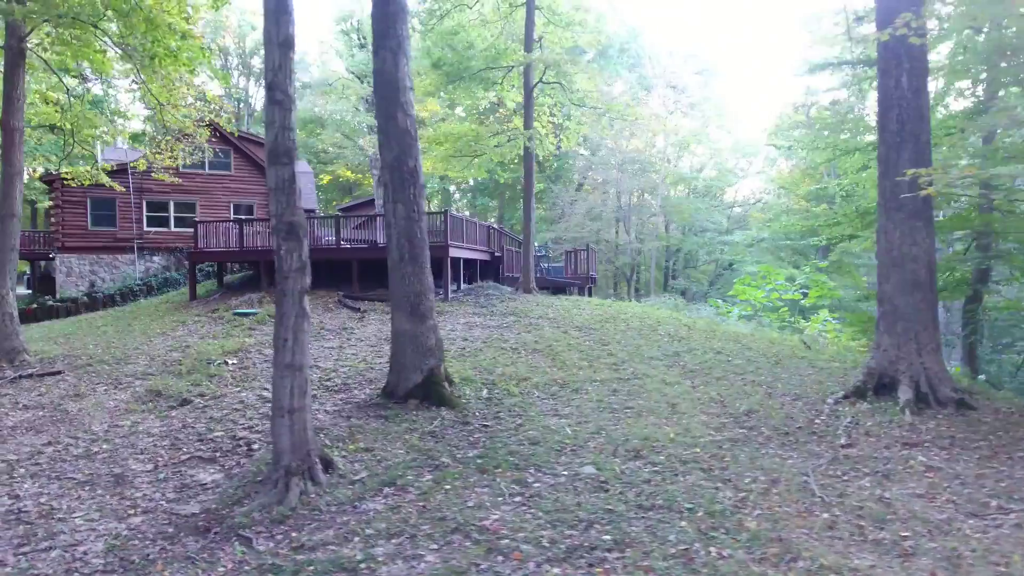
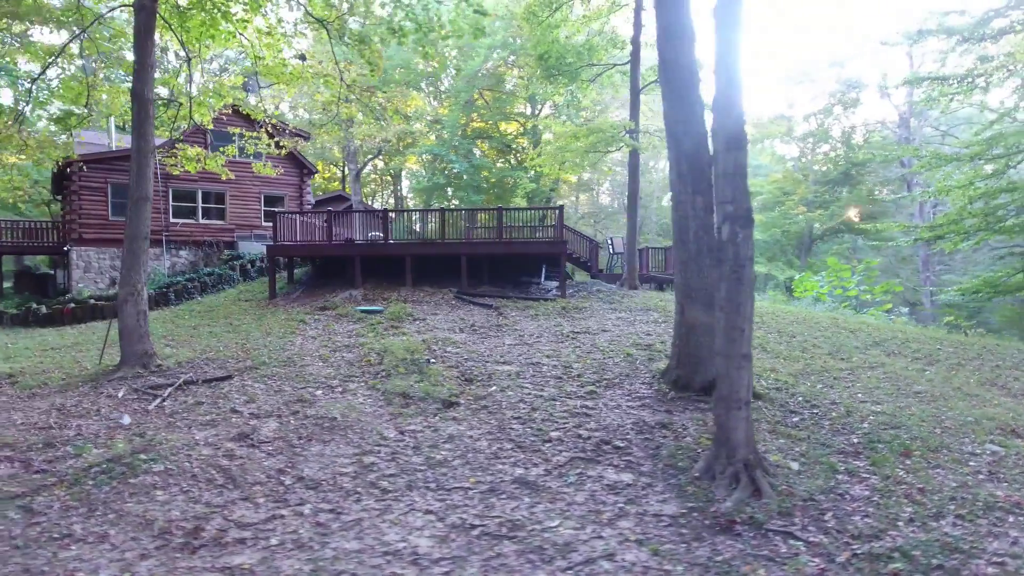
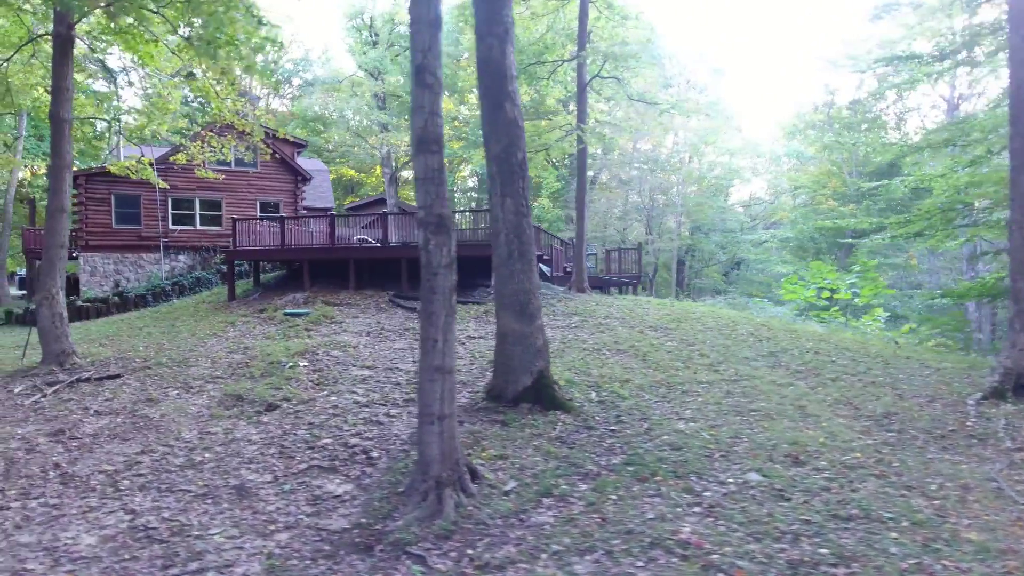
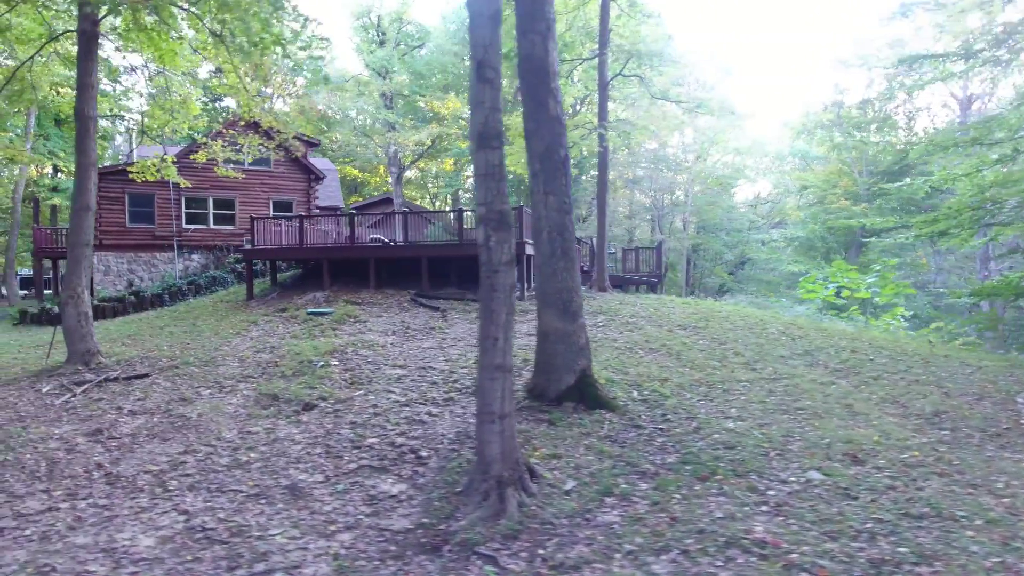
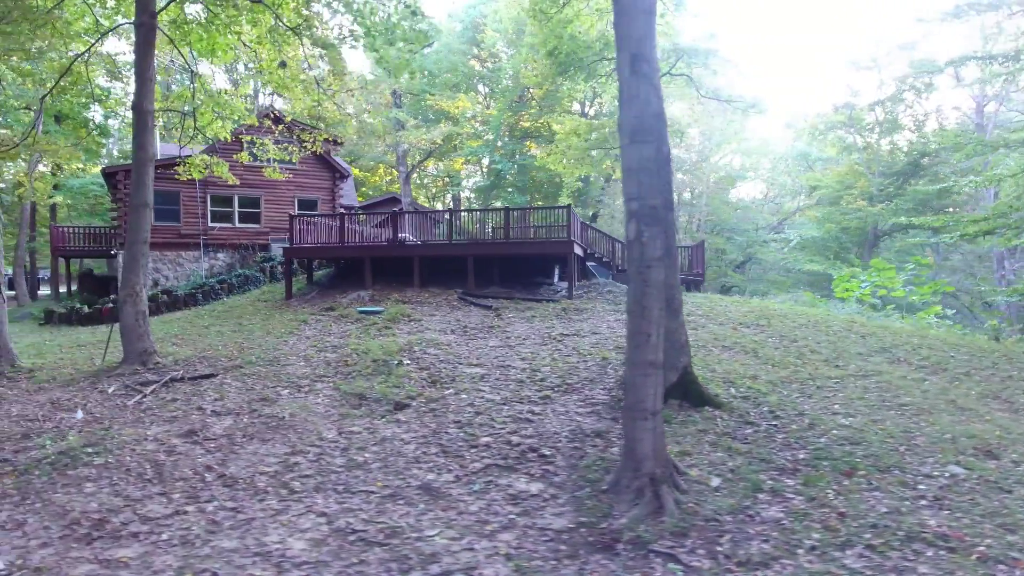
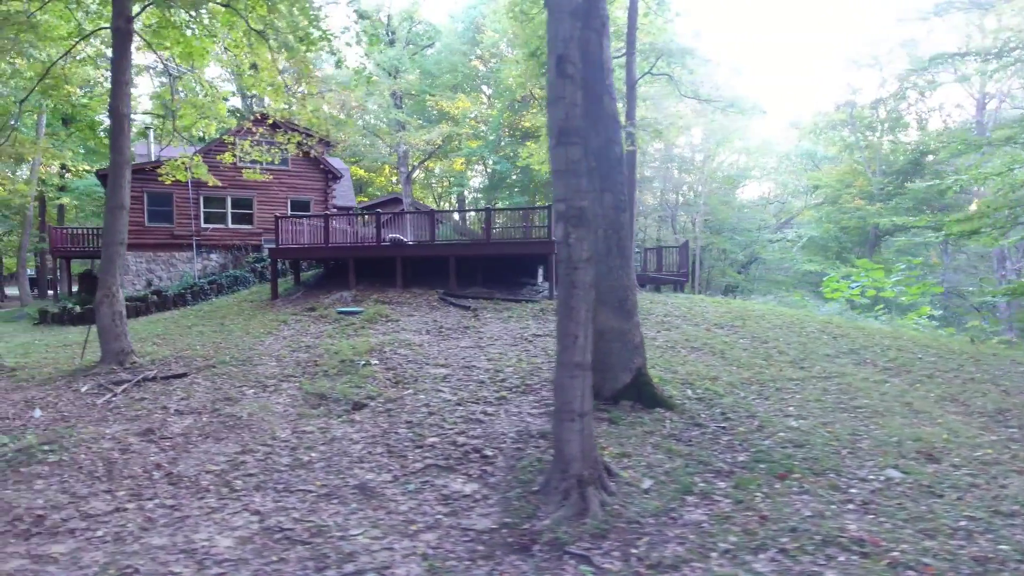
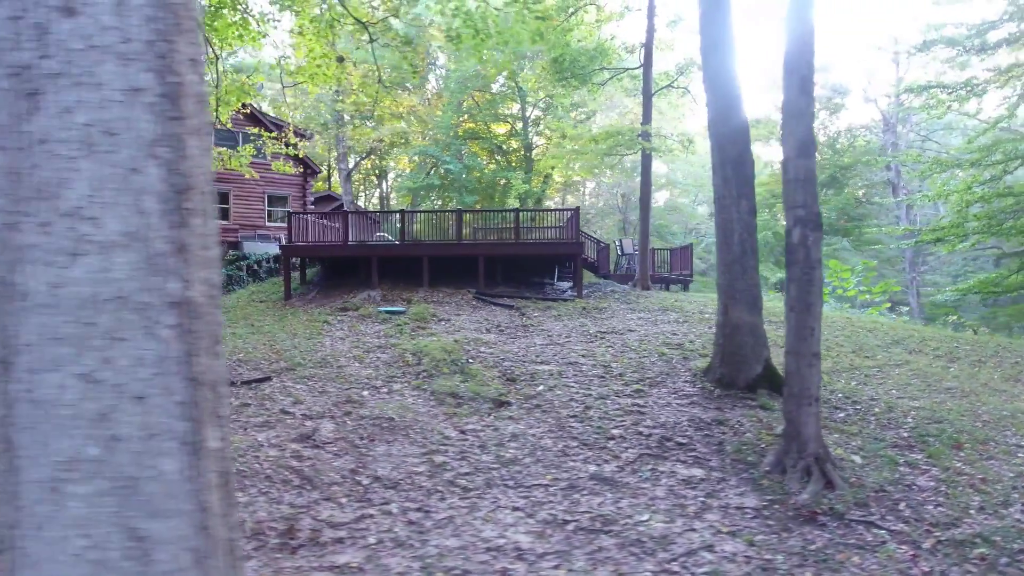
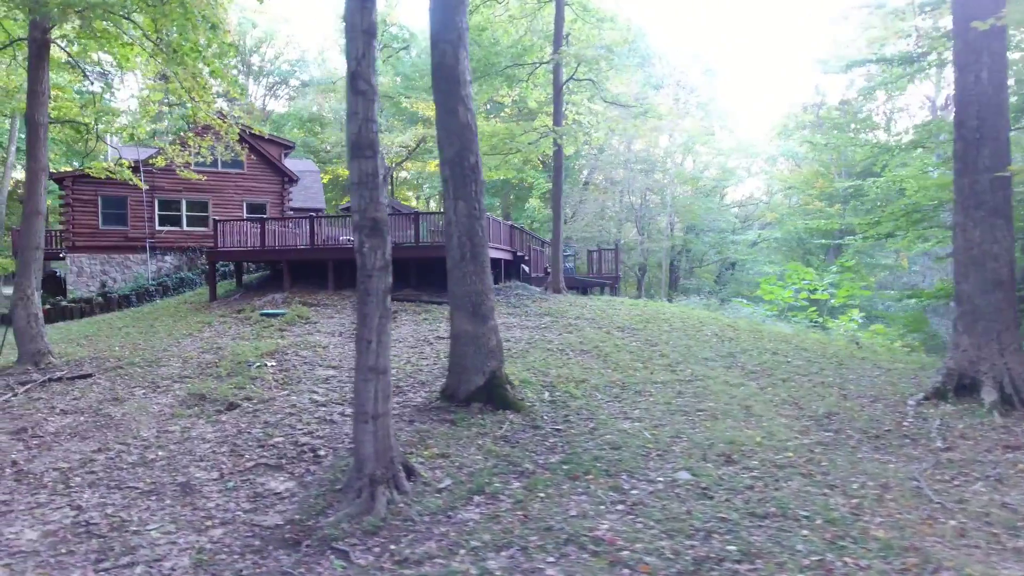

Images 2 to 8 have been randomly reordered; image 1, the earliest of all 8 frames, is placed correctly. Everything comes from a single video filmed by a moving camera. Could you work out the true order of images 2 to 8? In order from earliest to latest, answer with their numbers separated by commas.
8, 3, 4, 6, 5, 2, 7
